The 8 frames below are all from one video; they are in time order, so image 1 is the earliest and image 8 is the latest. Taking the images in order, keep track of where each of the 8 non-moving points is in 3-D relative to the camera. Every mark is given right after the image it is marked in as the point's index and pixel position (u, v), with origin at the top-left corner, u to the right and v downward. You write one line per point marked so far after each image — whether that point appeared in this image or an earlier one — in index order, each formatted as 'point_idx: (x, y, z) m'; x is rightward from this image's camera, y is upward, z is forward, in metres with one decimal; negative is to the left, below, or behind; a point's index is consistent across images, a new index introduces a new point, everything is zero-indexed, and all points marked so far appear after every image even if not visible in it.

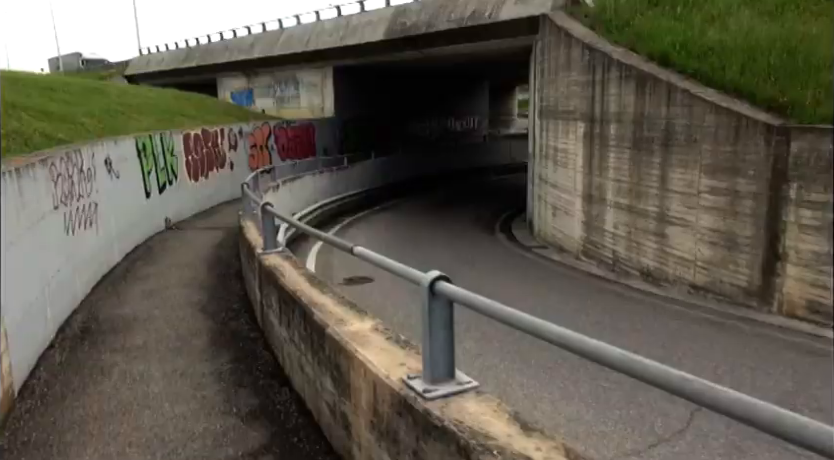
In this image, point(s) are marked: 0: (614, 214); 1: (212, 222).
0: (+4.2, +0.3, +12.5) m
1: (-4.7, +0.2, +13.4) m
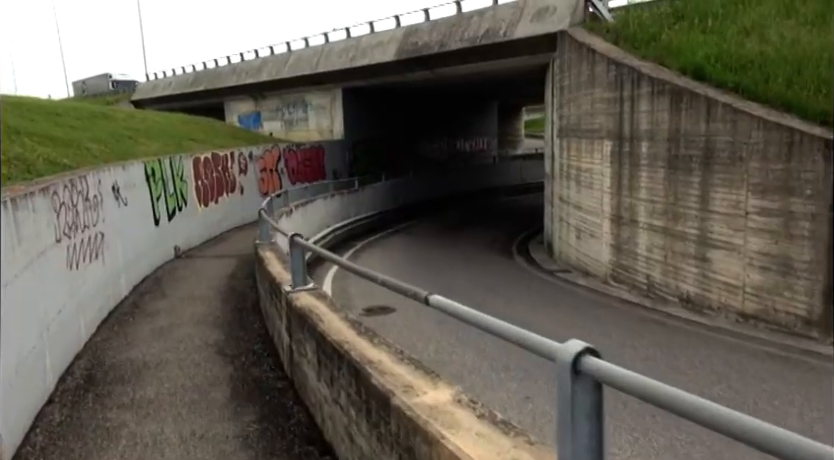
0: (+4.6, -0.1, +11.9) m
1: (-4.2, -0.4, +12.8) m
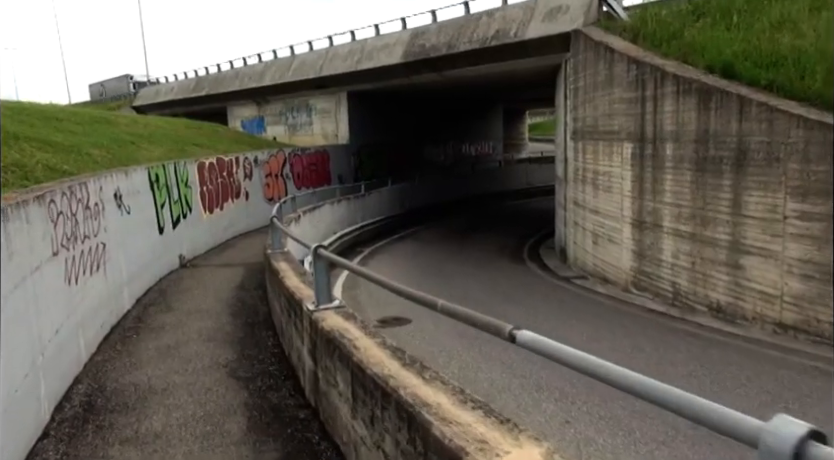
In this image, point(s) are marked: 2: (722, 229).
0: (+4.9, -0.2, +11.3) m
1: (-3.9, -0.6, +12.3) m
2: (+5.2, 0.0, +10.0) m
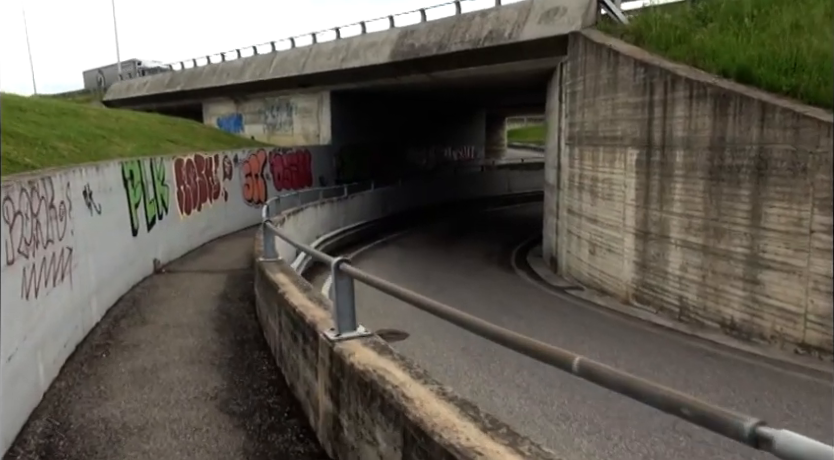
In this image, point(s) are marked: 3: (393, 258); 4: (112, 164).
0: (+4.8, -0.4, +10.8) m
1: (-4.0, -0.7, +11.4) m
2: (+5.2, -0.2, +9.5) m
3: (-0.8, -0.9, +19.5) m
4: (-4.5, +1.0, +8.7) m
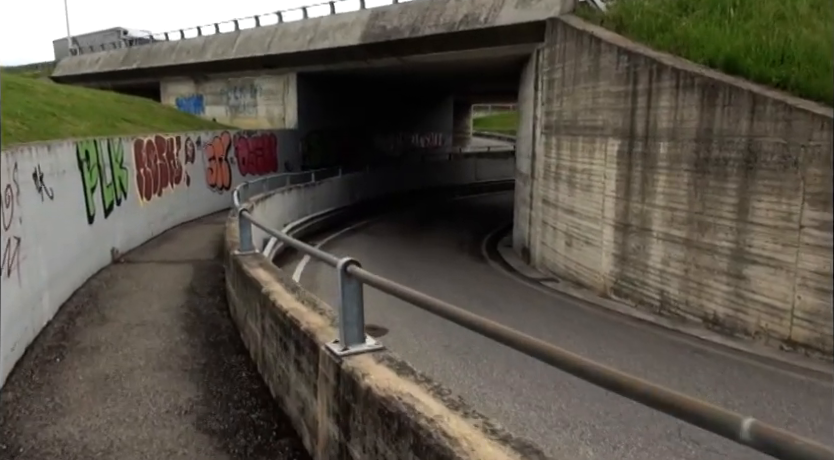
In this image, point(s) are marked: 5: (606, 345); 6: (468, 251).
0: (+4.5, -0.3, +10.7) m
1: (-4.4, -0.4, +10.6) m
2: (+4.9, -0.1, +9.3) m
3: (-1.8, -0.5, +18.9) m
4: (-4.7, +1.1, +7.9) m
5: (+2.7, -1.7, +8.5) m
6: (+1.7, -0.7, +19.7) m
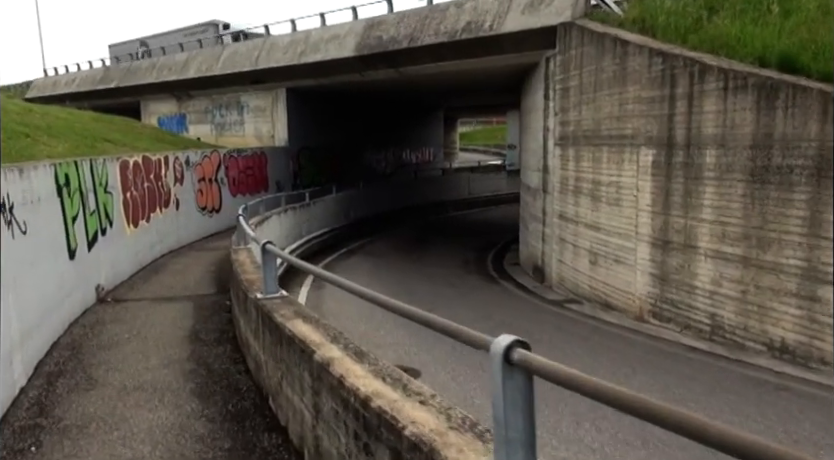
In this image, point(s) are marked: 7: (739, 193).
0: (+4.9, -0.6, +9.7) m
1: (-4.0, -0.9, +9.3) m
2: (+5.3, -0.3, +8.4) m
3: (-1.6, -1.2, +17.7) m
4: (-4.3, +0.7, +6.6) m
5: (+3.2, -1.9, +7.4) m
6: (+1.9, -1.3, +18.6) m
7: (+5.0, +0.6, +9.1) m
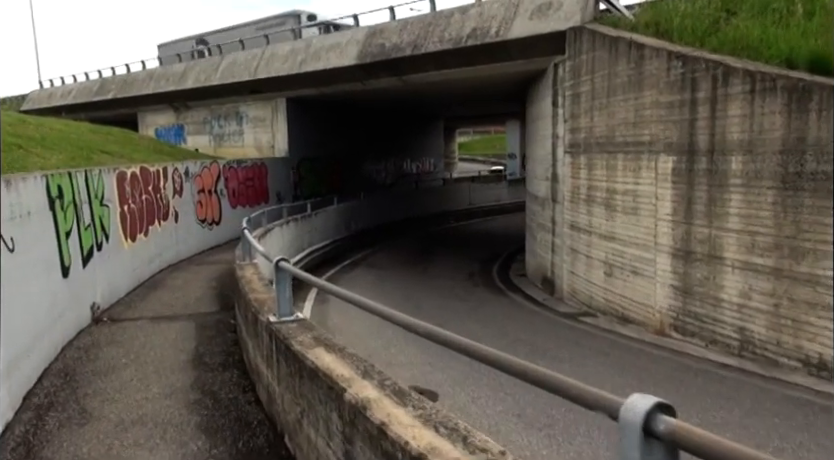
0: (+5.1, -0.7, +9.2) m
1: (-3.8, -1.1, +8.8) m
2: (+5.5, -0.4, +7.9) m
3: (-1.4, -1.5, +17.2) m
4: (-4.0, +0.5, +6.2) m
5: (+3.5, -2.1, +6.9) m
6: (+2.0, -1.6, +18.1) m
7: (+5.2, +0.4, +8.7) m
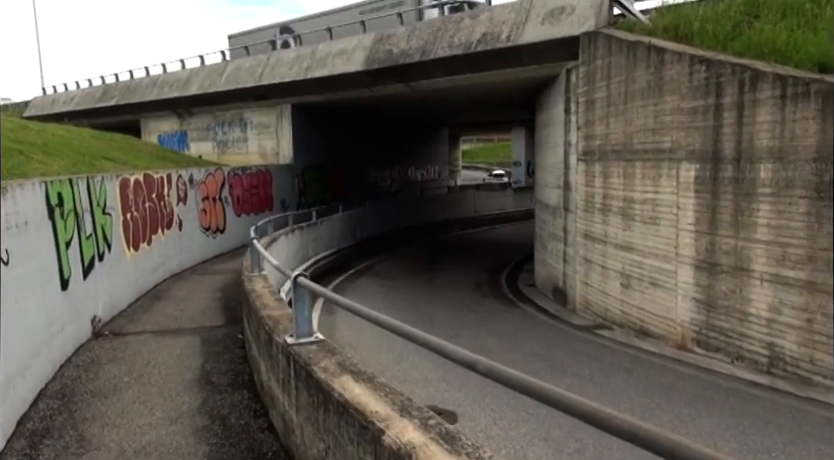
0: (+5.3, -0.9, +8.8) m
1: (-3.6, -1.3, +8.4) m
2: (+5.7, -0.6, +7.5) m
3: (-1.2, -1.8, +16.8) m
4: (-3.8, +0.4, +5.8) m
5: (+3.7, -2.2, +6.5) m
6: (+2.3, -1.9, +17.7) m
7: (+5.4, +0.3, +8.3) m
